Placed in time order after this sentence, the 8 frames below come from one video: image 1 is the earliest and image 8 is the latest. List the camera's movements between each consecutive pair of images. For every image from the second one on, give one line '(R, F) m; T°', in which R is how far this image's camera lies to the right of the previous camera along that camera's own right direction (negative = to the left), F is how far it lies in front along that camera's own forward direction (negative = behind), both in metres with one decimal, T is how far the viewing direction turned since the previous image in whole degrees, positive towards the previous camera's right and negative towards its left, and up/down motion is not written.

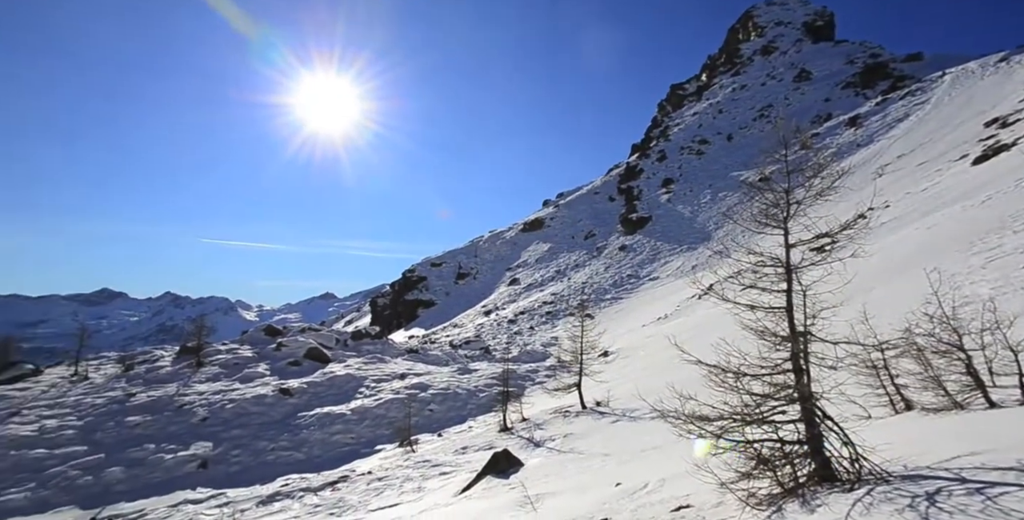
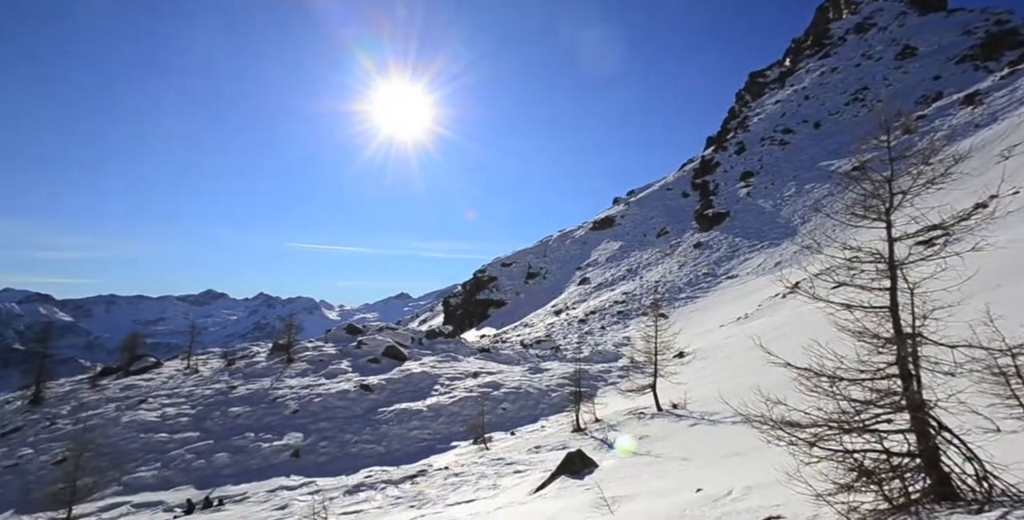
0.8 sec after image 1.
(0.0, +0.1) m; -7°
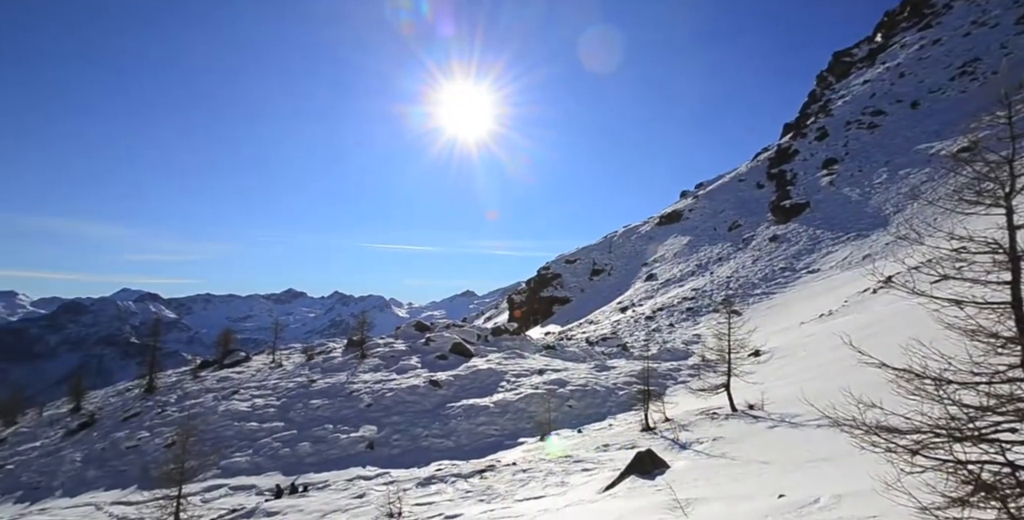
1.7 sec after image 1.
(0.0, +0.1) m; -6°
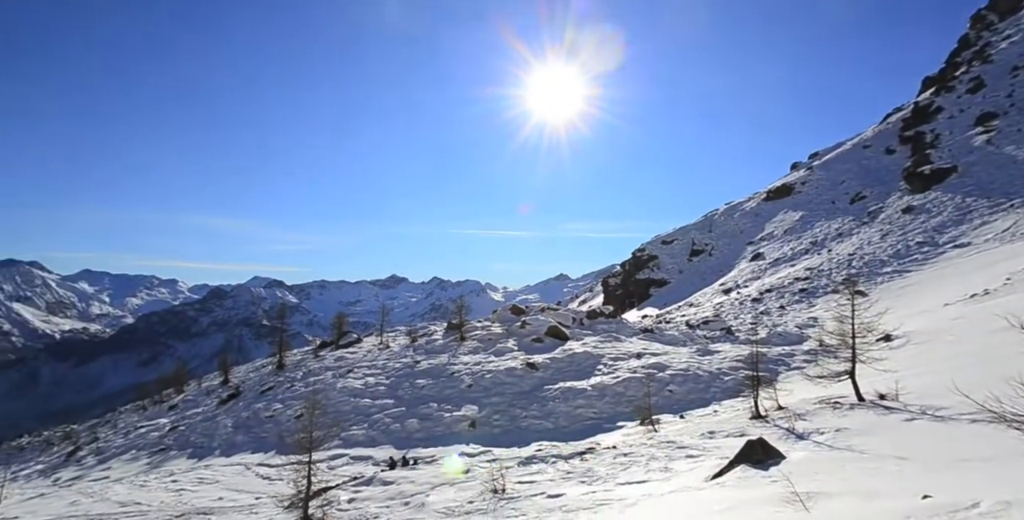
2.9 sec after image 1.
(-0.1, +0.2) m; -9°
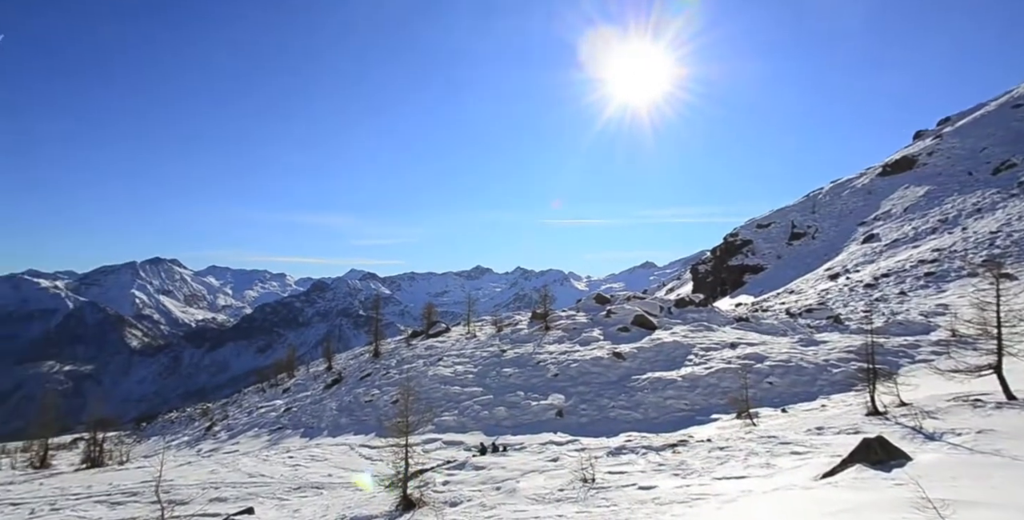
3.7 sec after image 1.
(-0.2, +0.4) m; -8°
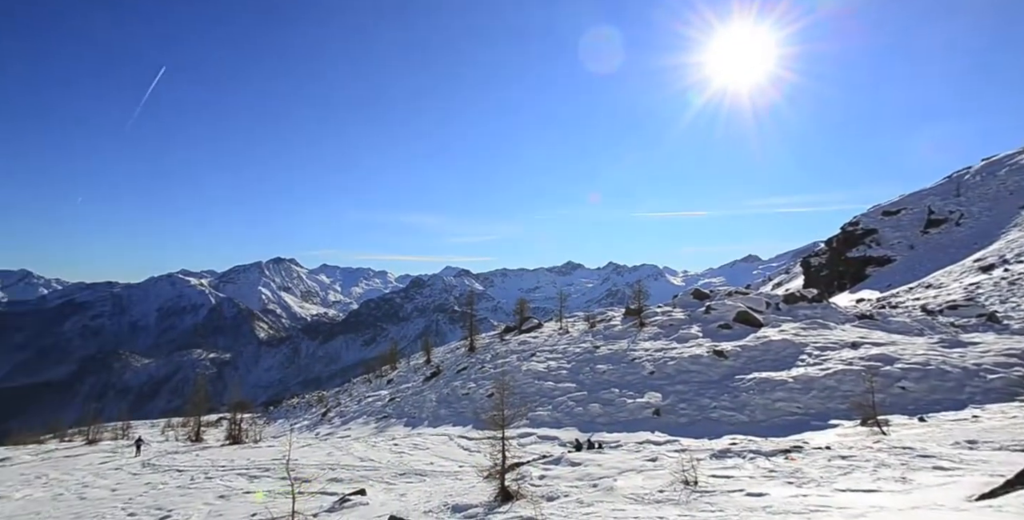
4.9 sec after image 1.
(-0.4, +0.8) m; -9°
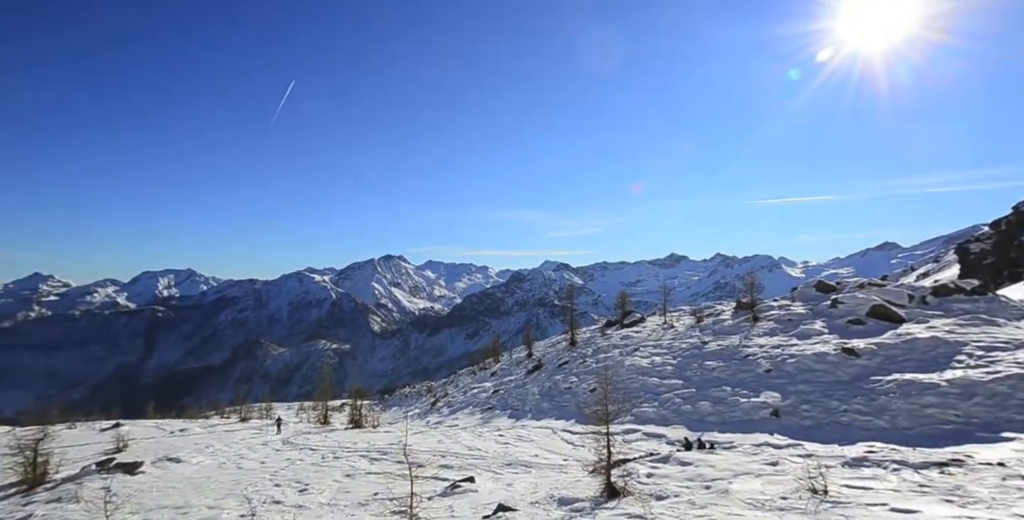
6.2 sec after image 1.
(-0.8, +1.9) m; -10°
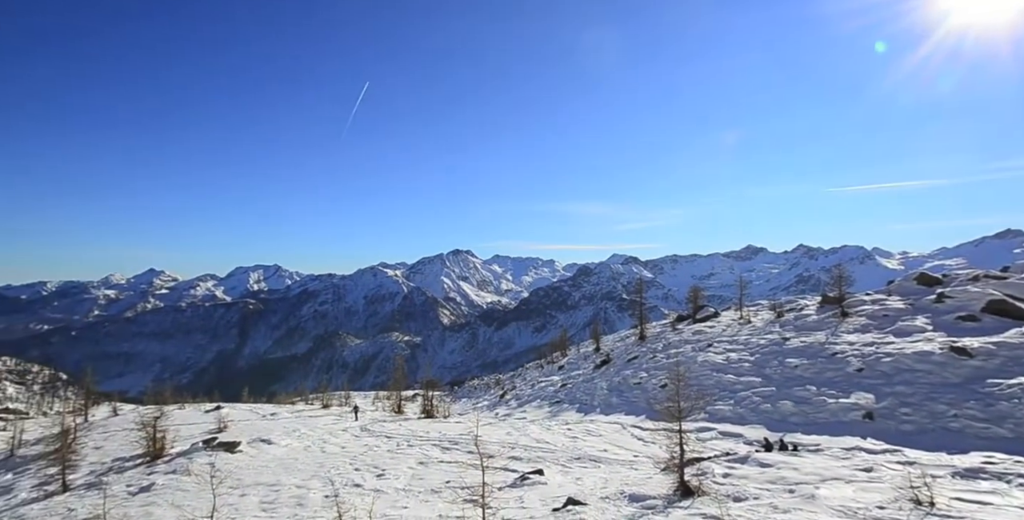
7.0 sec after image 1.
(-0.8, +2.9) m; -7°
